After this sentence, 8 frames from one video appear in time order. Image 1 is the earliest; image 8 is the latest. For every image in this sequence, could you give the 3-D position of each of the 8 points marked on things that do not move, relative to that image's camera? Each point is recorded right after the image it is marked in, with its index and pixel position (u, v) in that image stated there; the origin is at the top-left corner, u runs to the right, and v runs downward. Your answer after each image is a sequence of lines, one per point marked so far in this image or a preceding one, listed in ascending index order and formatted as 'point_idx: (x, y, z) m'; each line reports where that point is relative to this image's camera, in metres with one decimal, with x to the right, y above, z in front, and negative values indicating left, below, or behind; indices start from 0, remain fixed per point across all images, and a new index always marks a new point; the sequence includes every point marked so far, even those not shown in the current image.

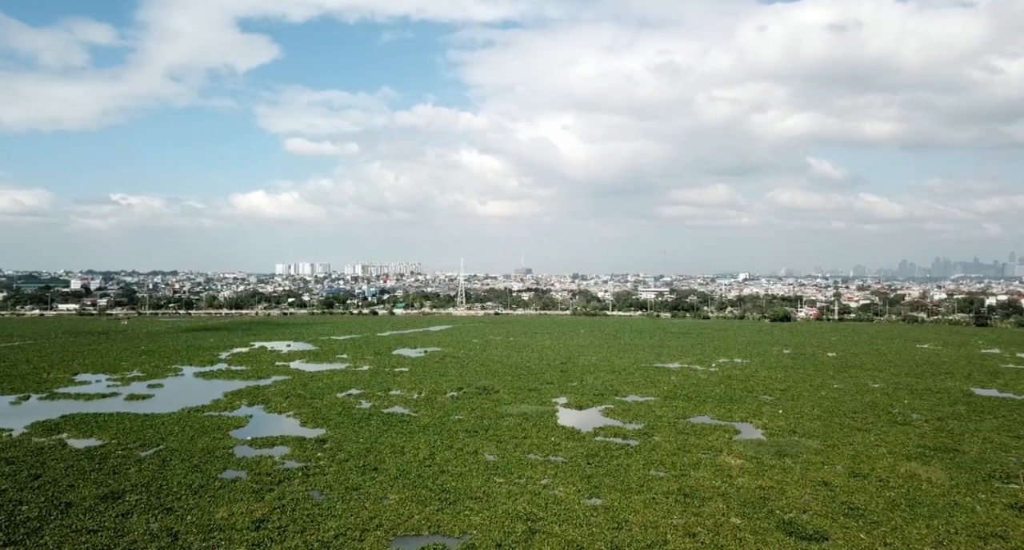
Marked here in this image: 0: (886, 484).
0: (+7.1, -4.0, +12.2) m
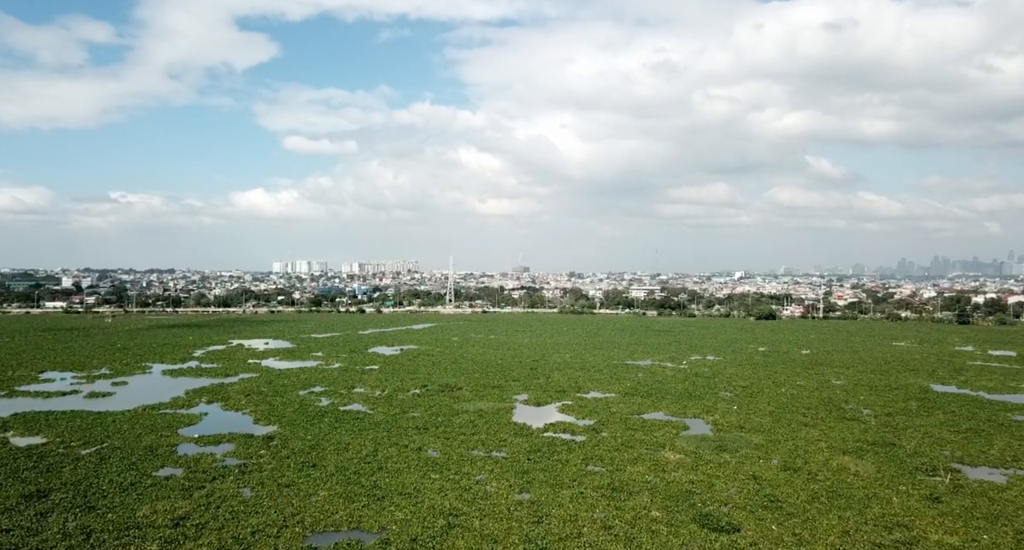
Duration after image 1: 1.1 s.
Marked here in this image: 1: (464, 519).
0: (+5.8, -3.9, +12.4) m
1: (-0.7, -3.7, +9.7) m
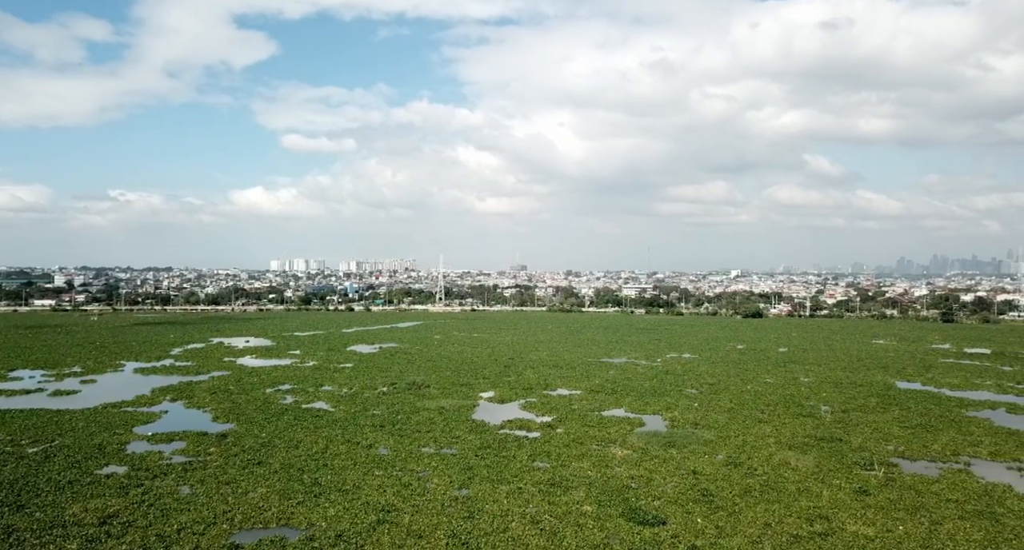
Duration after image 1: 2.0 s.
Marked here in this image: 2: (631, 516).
0: (+4.7, -3.9, +12.6) m
1: (-1.8, -3.6, +9.7) m
2: (+1.8, -3.6, +9.5) m
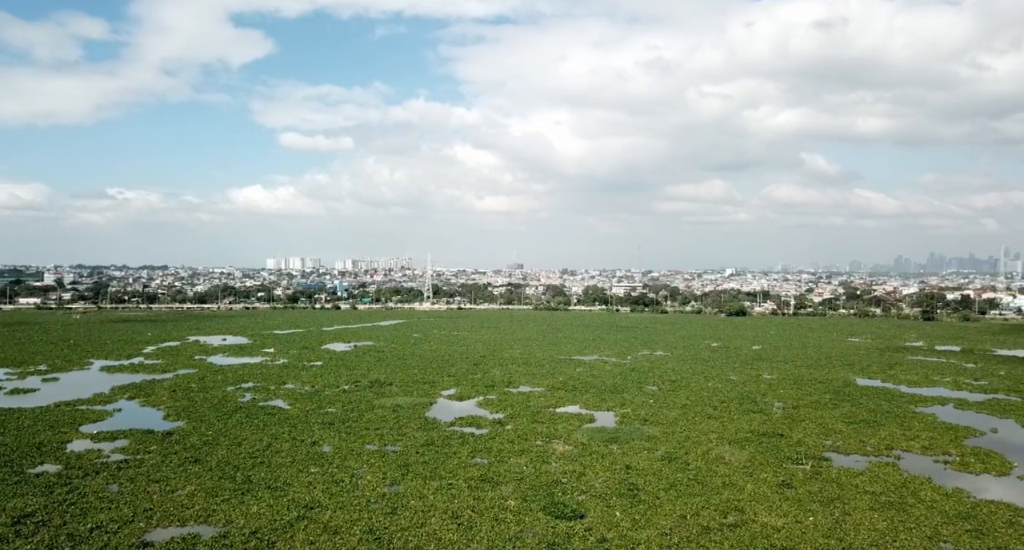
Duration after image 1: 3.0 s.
0: (+3.4, -3.8, +12.8) m
1: (-2.9, -3.6, +9.7) m
2: (+0.6, -3.5, +9.6) m
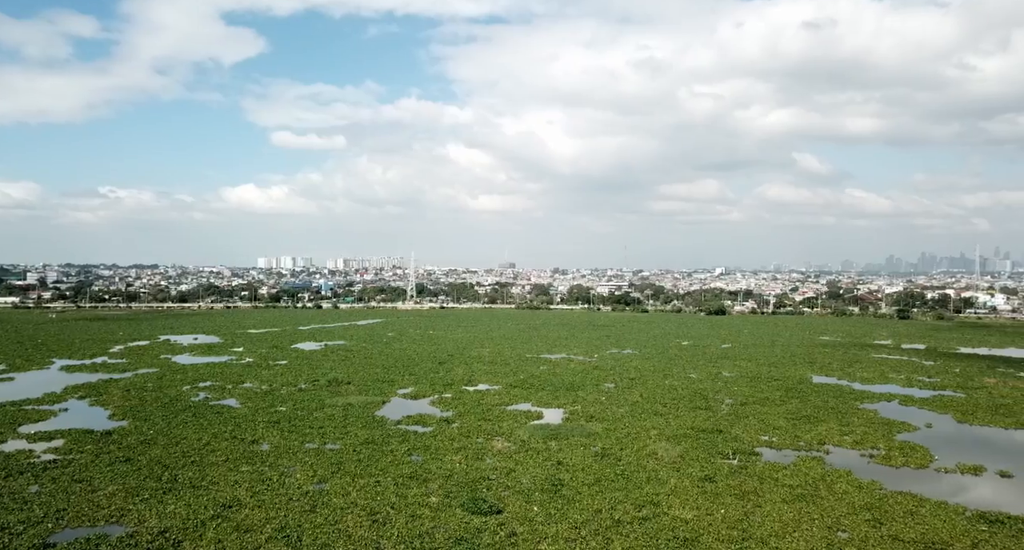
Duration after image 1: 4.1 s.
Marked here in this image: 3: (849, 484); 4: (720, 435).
0: (+2.1, -3.8, +13.0) m
1: (-4.2, -3.5, +9.7) m
2: (-0.6, -3.5, +9.7) m
3: (+5.9, -3.7, +11.3) m
4: (+5.3, -4.1, +16.4) m
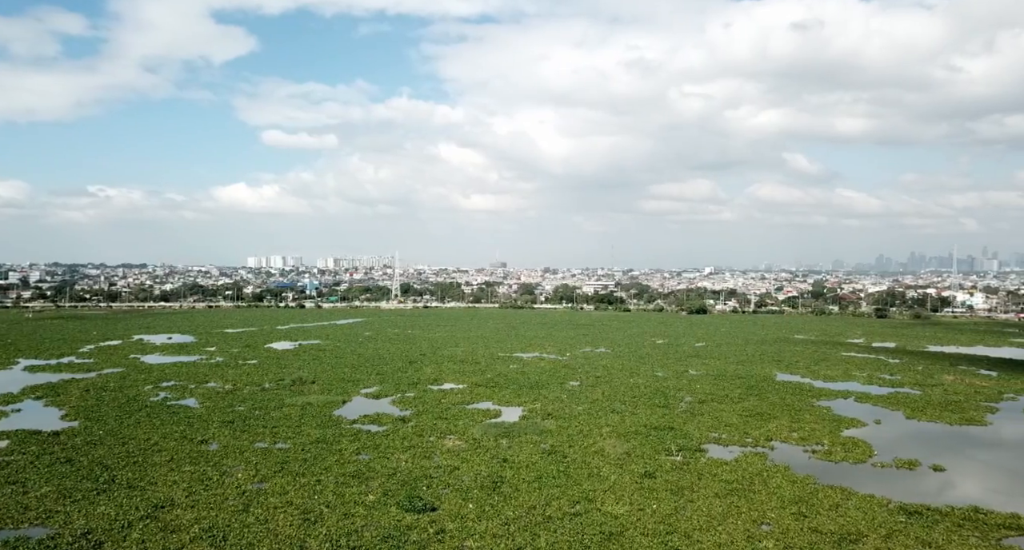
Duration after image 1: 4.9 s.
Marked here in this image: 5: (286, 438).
0: (+1.0, -3.8, +13.1) m
1: (-5.2, -3.5, +9.6) m
2: (-1.6, -3.5, +9.7) m
3: (+4.9, -3.7, +11.5) m
4: (+4.1, -4.1, +16.6) m
5: (-5.6, -4.0, +15.9) m
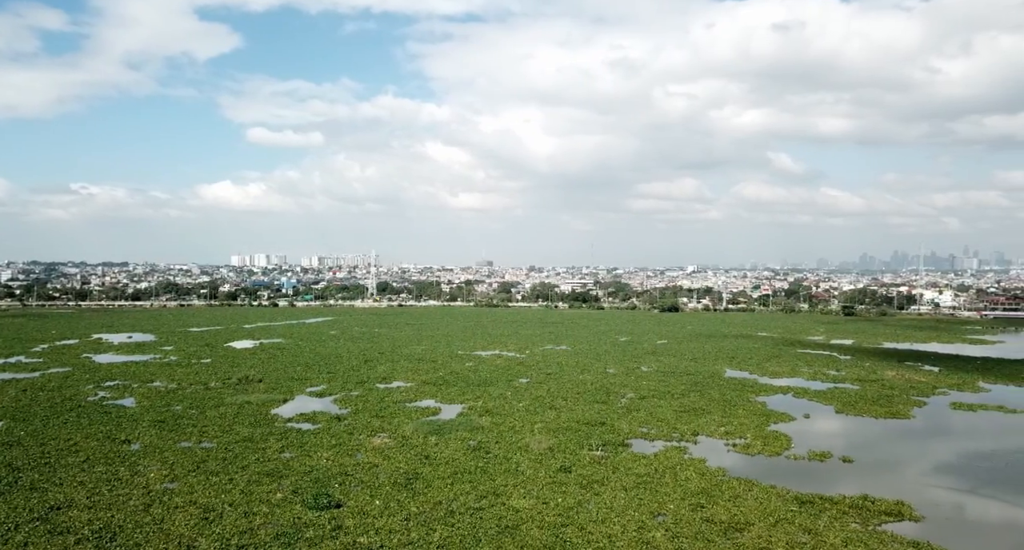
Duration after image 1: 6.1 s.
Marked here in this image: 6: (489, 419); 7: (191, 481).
0: (-0.6, -3.7, +13.2) m
1: (-6.6, -3.5, +9.4) m
2: (-3.1, -3.4, +9.7) m
3: (+3.4, -3.6, +11.8) m
4: (+2.3, -4.0, +16.9) m
5: (-7.3, -4.0, +15.7) m
6: (-0.6, -4.1, +18.5) m
7: (-5.6, -3.6, +11.2) m
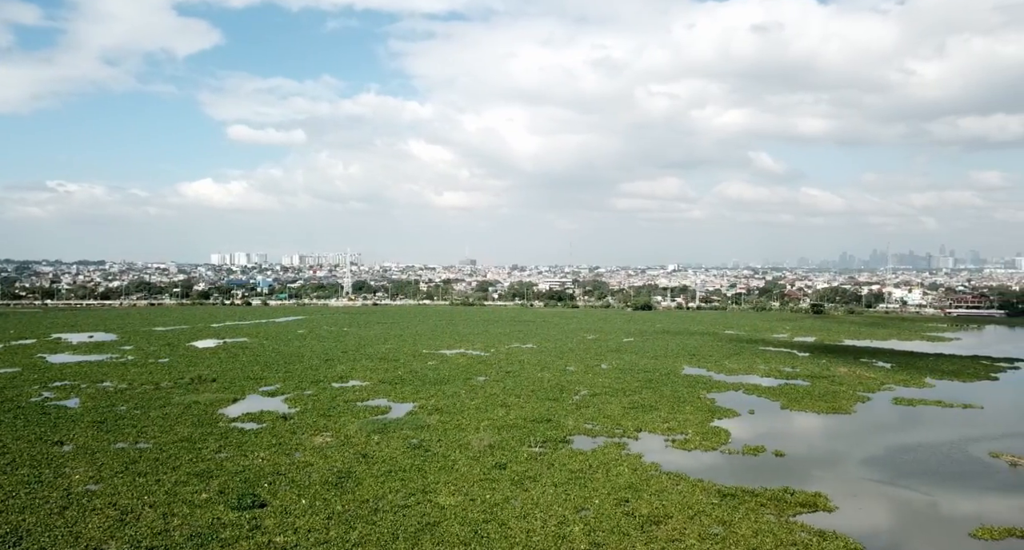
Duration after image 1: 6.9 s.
0: (-1.9, -3.7, +13.2) m
1: (-7.7, -3.4, +9.2) m
2: (-4.2, -3.4, +9.6) m
3: (+2.1, -3.6, +12.0) m
4: (+0.9, -4.0, +17.0) m
5: (-8.7, -3.9, +15.5) m
6: (-2.1, -4.1, +18.5) m
7: (-6.8, -3.5, +11.0) m
